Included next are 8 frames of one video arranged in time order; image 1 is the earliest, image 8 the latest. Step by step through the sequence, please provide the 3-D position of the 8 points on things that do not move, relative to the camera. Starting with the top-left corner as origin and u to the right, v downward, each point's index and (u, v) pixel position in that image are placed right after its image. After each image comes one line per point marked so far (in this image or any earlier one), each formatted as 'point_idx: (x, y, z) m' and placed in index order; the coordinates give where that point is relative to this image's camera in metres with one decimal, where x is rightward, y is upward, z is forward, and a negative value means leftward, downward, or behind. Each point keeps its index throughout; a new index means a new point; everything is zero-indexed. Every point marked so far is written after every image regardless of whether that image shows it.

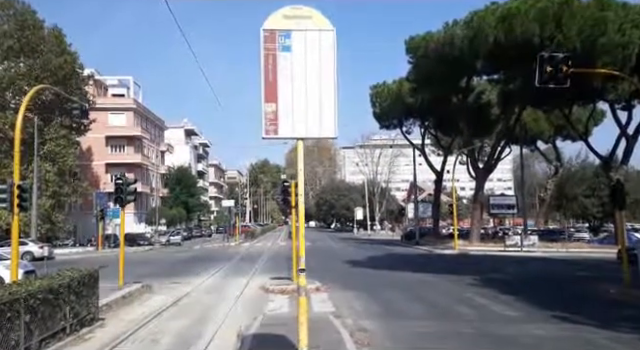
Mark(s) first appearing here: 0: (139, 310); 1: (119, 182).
0: (-4.9, -3.6, +13.3) m
1: (-7.0, -0.2, +17.5) m
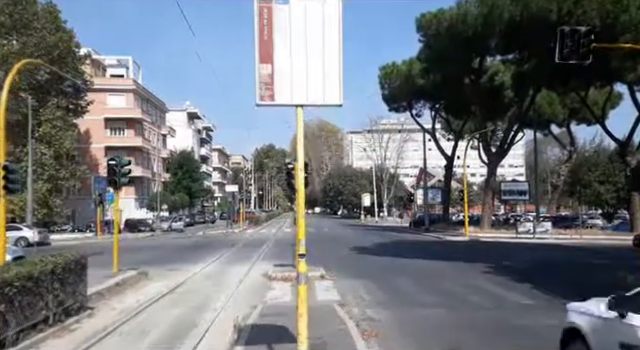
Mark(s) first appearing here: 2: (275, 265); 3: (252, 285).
0: (-4.8, -3.0, +12.4) m
1: (-6.8, +0.4, +16.5) m
2: (-1.8, -3.5, +19.6) m
3: (-1.9, -3.1, +14.4) m
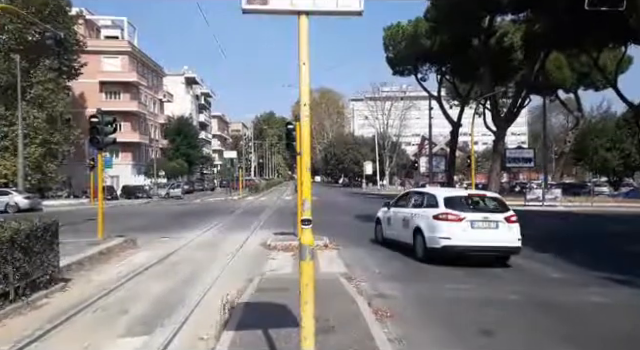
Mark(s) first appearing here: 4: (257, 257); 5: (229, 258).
0: (-4.7, -2.1, +11.2) m
1: (-6.7, +1.6, +15.1) m
2: (-1.7, -2.1, +18.4) m
3: (-1.8, -2.1, +13.2) m
4: (-1.6, -2.1, +12.8) m
5: (-2.3, -2.1, +12.6) m
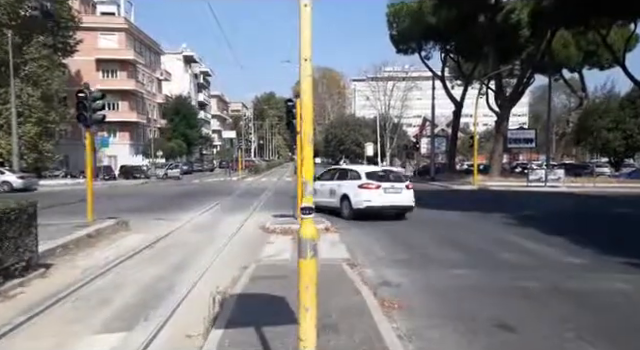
0: (-4.7, -1.6, +10.5) m
1: (-6.7, +2.2, +14.2) m
2: (-1.7, -1.4, +17.7) m
3: (-1.8, -1.6, +12.5) m
4: (-1.6, -1.6, +12.1) m
5: (-2.3, -1.6, +11.9) m
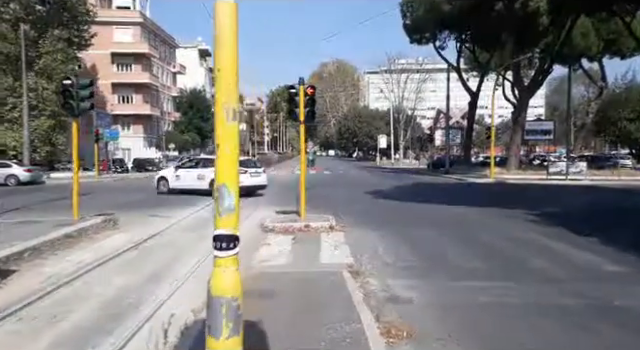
0: (-4.7, -1.5, +9.4) m
1: (-6.6, +2.4, +13.2) m
2: (-1.5, -1.2, +16.5) m
3: (-1.7, -1.4, +11.3) m
4: (-1.5, -1.4, +10.9) m
5: (-2.2, -1.5, +10.7) m
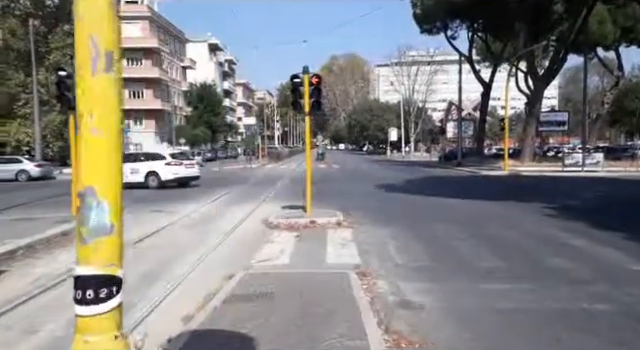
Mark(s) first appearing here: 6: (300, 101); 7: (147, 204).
0: (-4.6, -1.5, +9.0) m
1: (-6.4, +2.5, +12.7) m
2: (-1.2, -1.0, +16.0) m
3: (-1.6, -1.3, +10.8) m
4: (-1.4, -1.3, +10.4) m
5: (-2.1, -1.3, +10.3) m
6: (-0.6, +2.0, +14.0) m
7: (-6.2, -1.0, +18.0) m
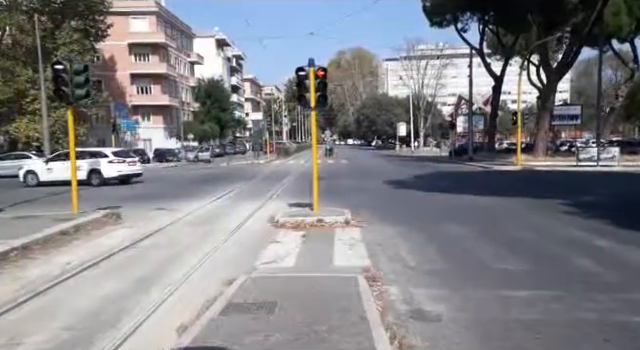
0: (-4.4, -1.4, +8.6) m
1: (-6.2, +2.6, +12.3) m
2: (-1.0, -0.9, +15.6) m
3: (-1.4, -1.2, +10.4) m
4: (-1.2, -1.3, +10.0) m
5: (-2.0, -1.3, +9.8) m
6: (-0.4, +2.1, +13.5) m
7: (-5.9, -0.9, +17.6) m
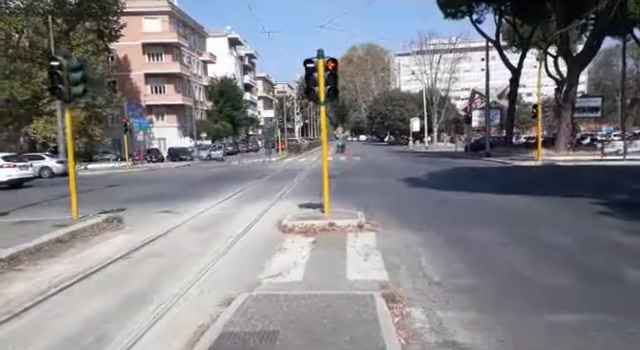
0: (-4.3, -1.5, +7.9) m
1: (-6.0, +2.5, +11.7) m
2: (-0.6, -0.9, +14.8) m
3: (-1.2, -1.3, +9.6) m
4: (-1.0, -1.3, +9.2) m
5: (-1.8, -1.3, +9.1) m
6: (-0.1, +2.1, +12.7) m
7: (-5.5, -0.9, +17.0) m
